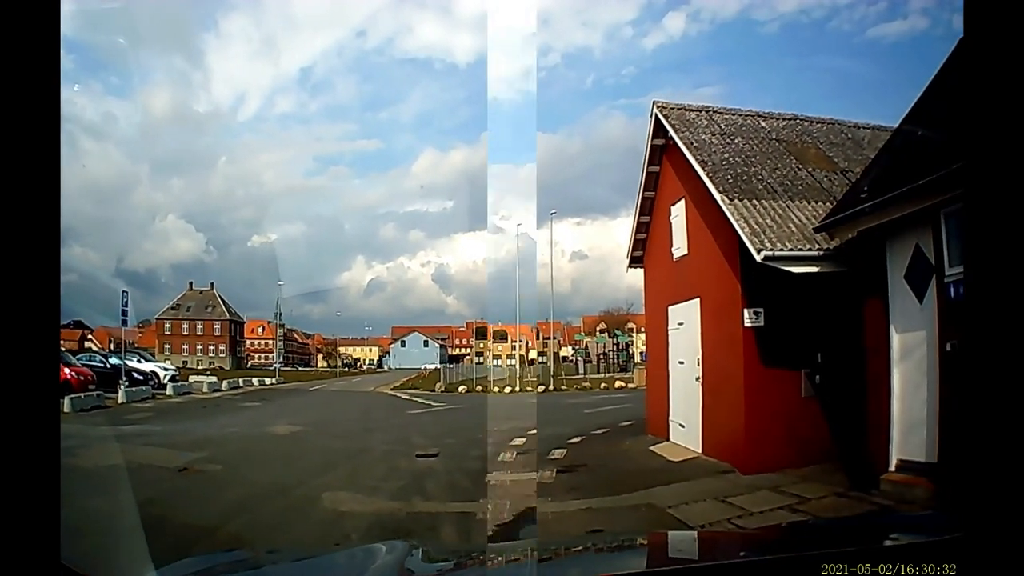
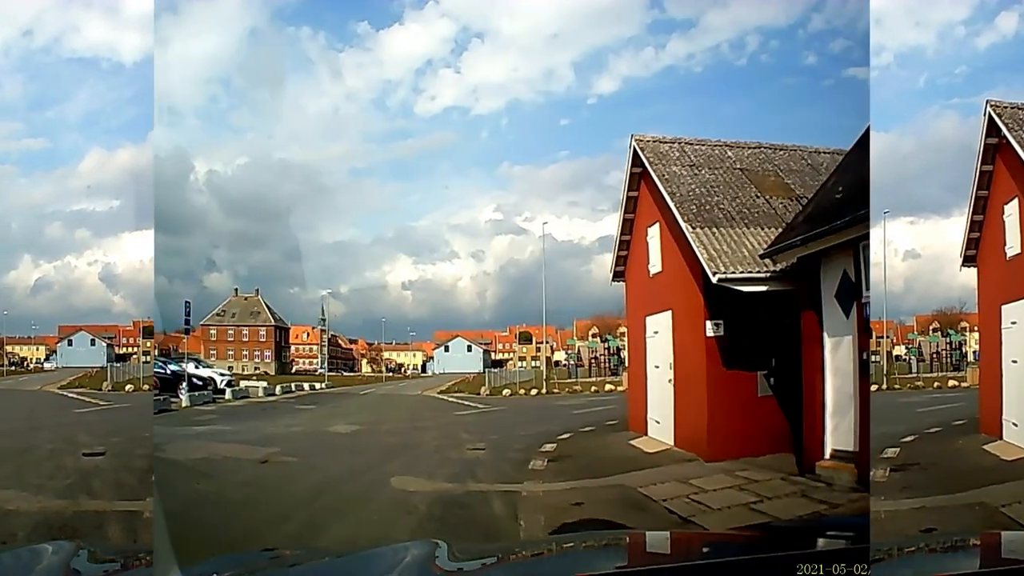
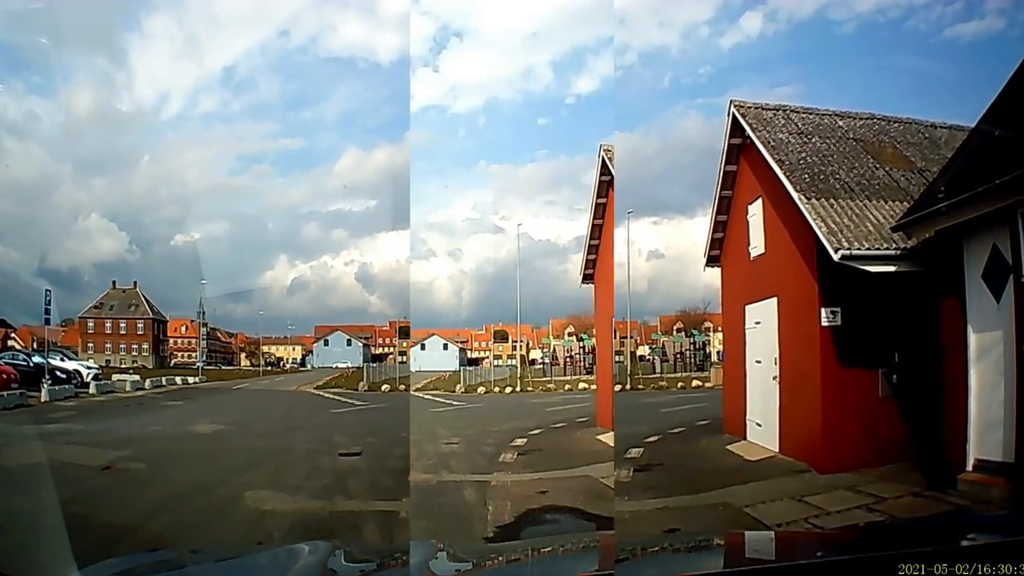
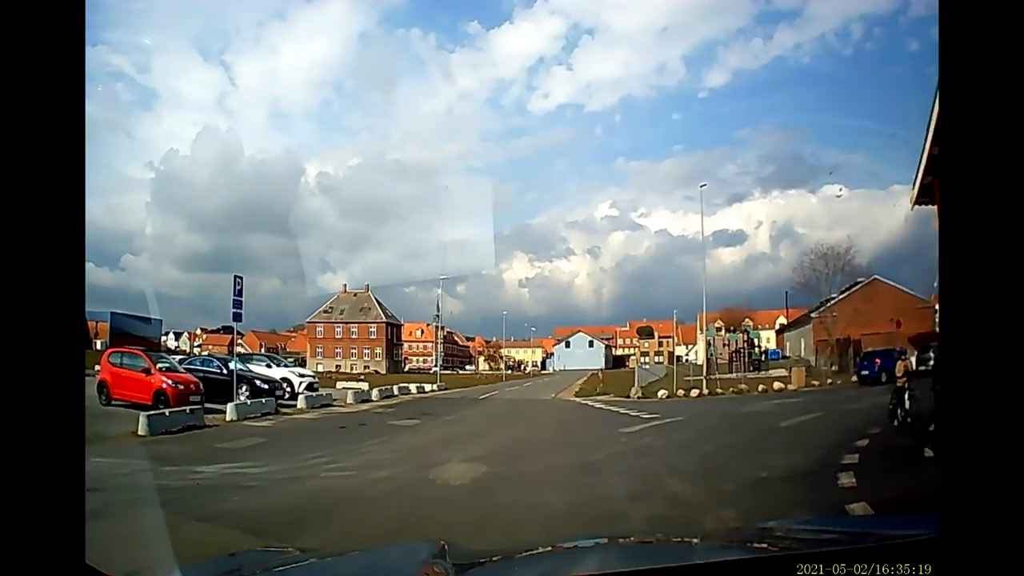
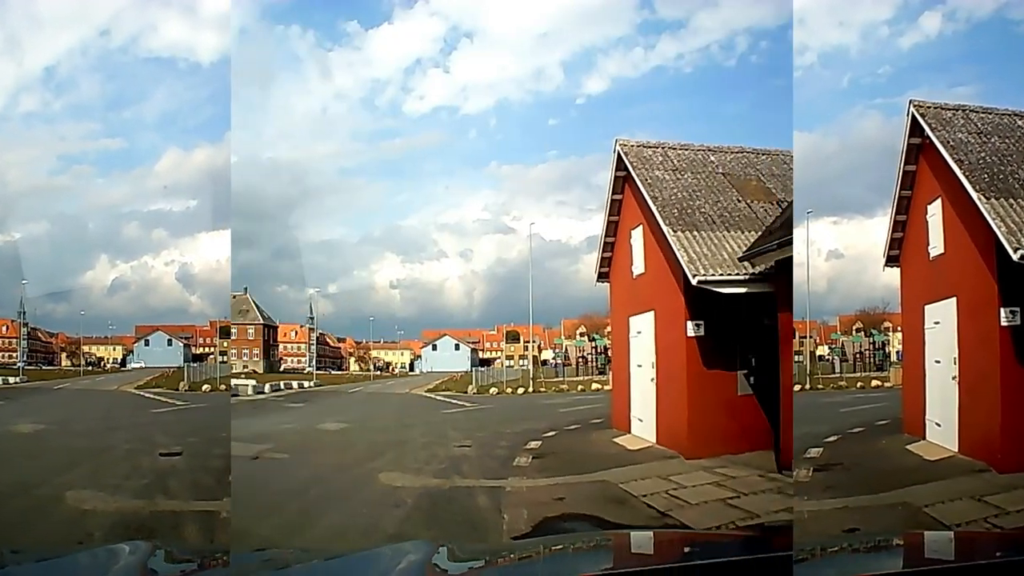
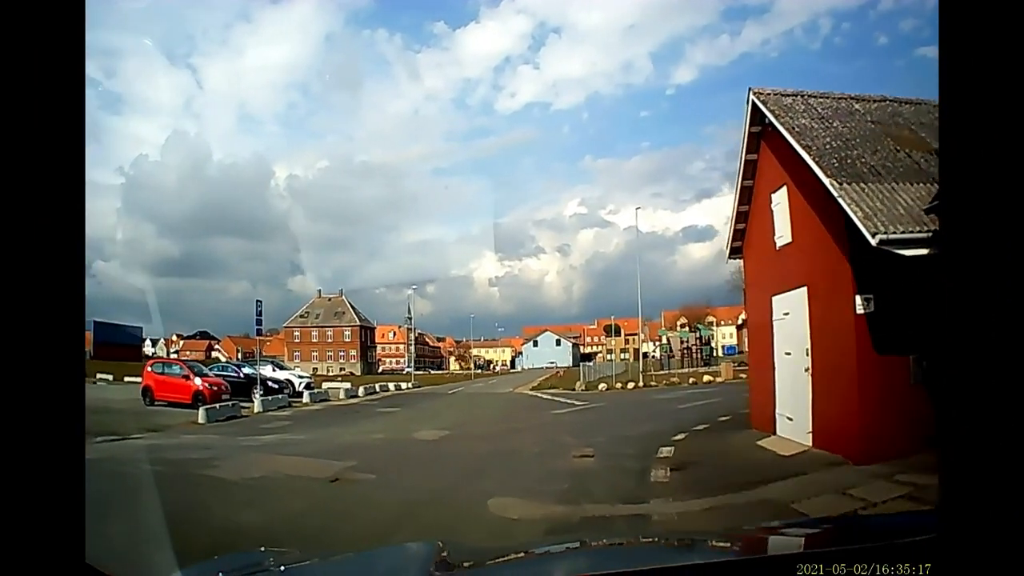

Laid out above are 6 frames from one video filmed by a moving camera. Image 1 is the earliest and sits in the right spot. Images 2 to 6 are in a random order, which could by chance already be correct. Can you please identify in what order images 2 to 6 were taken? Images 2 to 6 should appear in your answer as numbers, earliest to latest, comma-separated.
3, 5, 2, 6, 4
